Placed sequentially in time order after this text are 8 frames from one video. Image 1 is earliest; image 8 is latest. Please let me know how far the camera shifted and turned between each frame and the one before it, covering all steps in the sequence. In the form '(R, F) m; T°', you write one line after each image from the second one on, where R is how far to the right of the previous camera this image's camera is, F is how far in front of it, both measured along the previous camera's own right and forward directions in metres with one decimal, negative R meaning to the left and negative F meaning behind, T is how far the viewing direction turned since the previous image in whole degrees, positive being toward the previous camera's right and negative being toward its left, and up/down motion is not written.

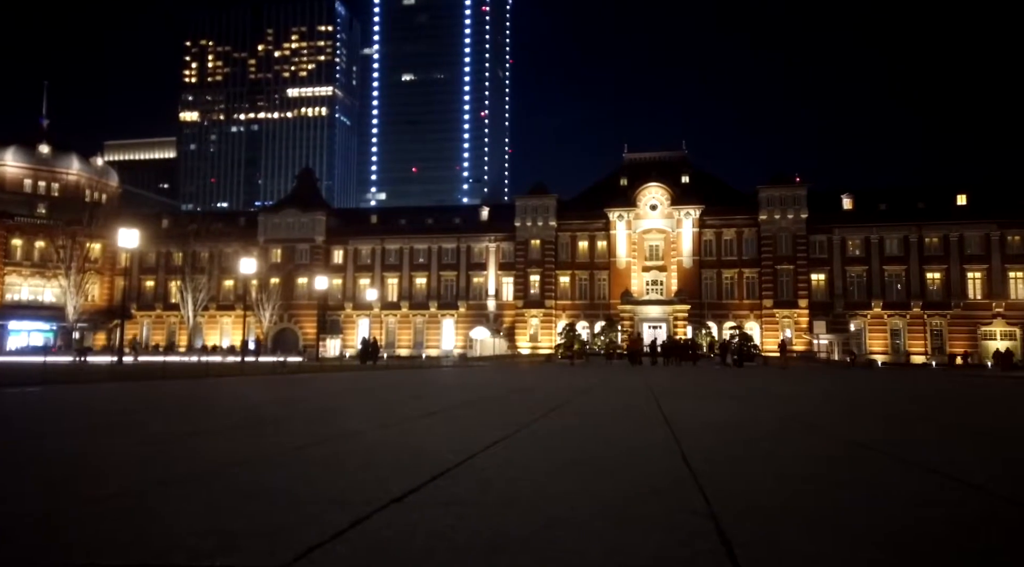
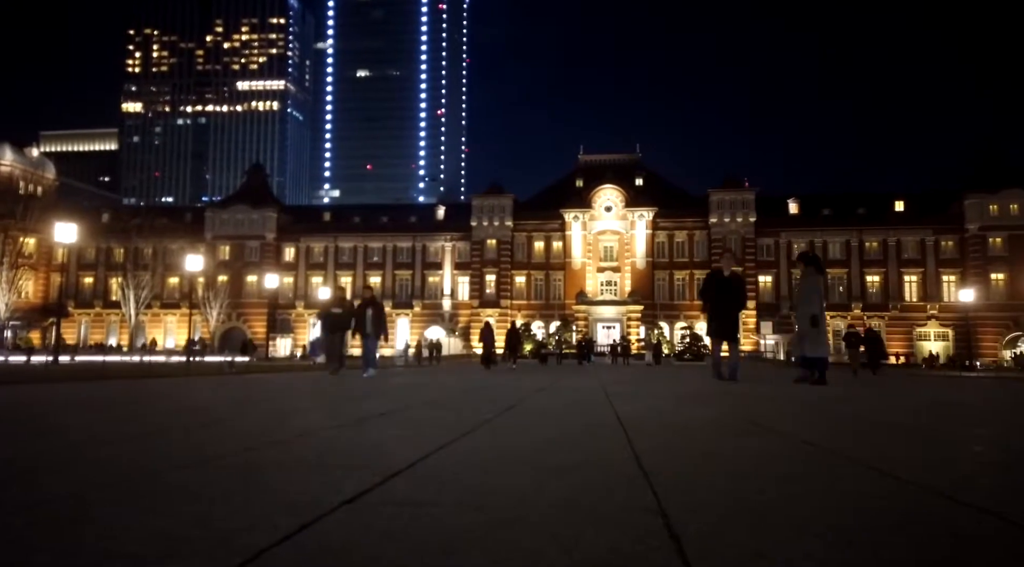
(-0.4, -0.1) m; +4°
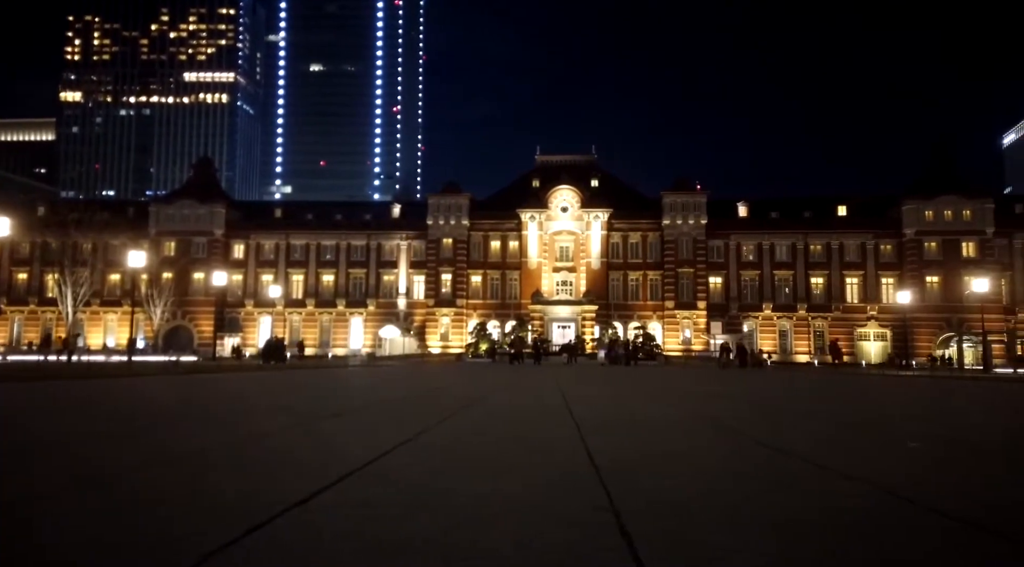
(-0.4, -0.1) m; +4°
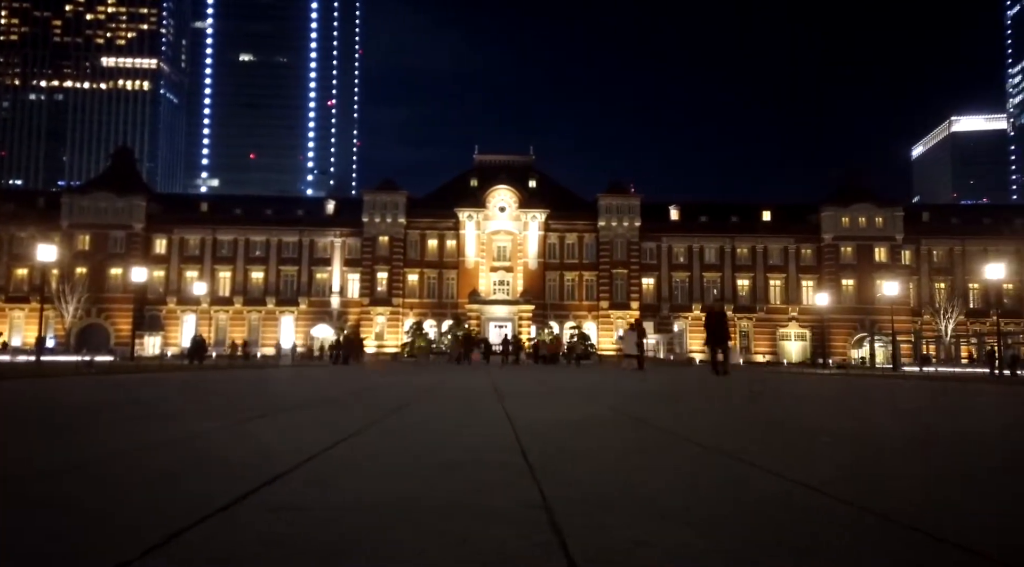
(-0.6, 0.0) m; +6°
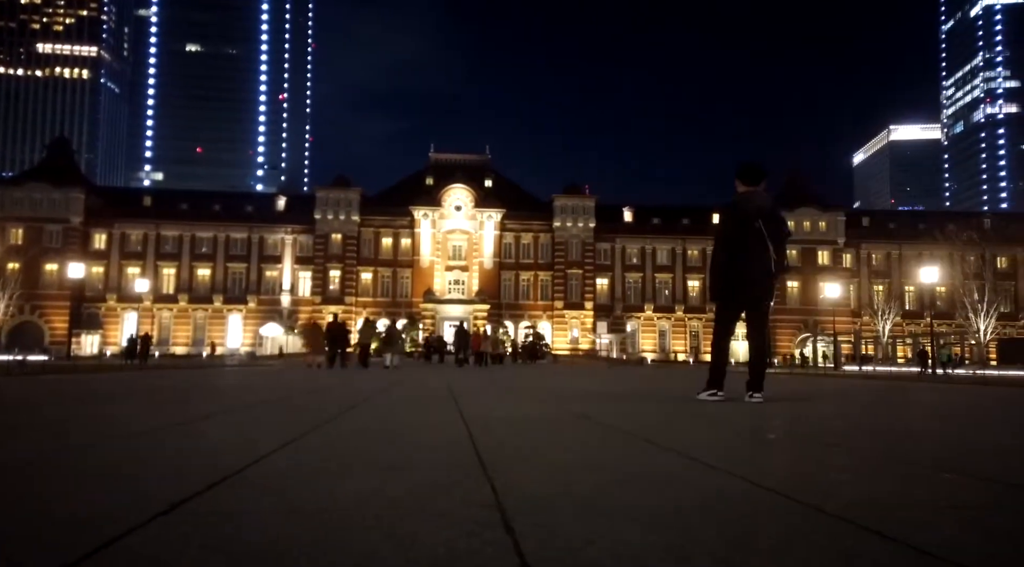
(-0.4, 0.0) m; +4°
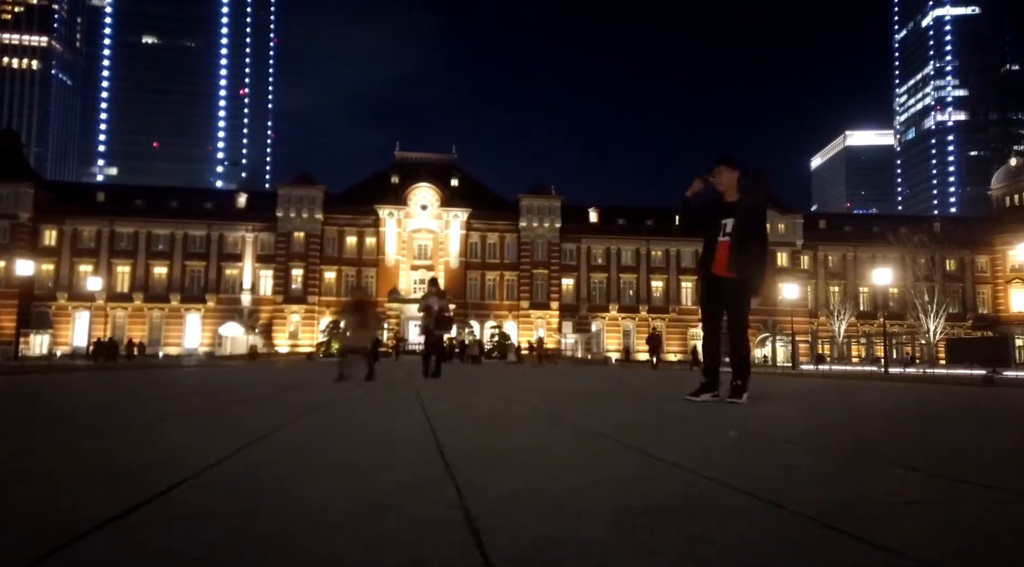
(-0.3, 0.0) m; +3°
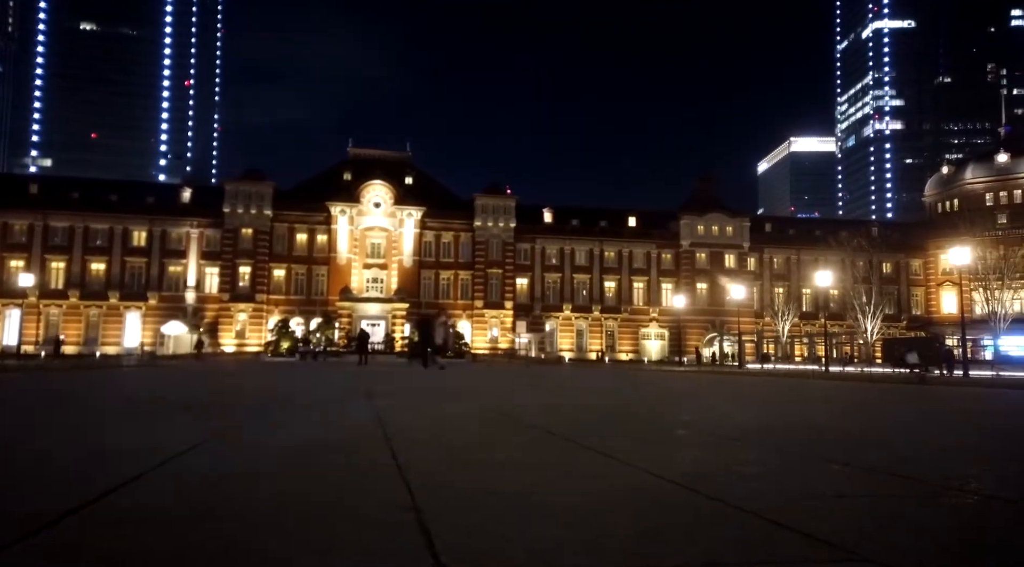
(-0.4, +0.1) m; +4°
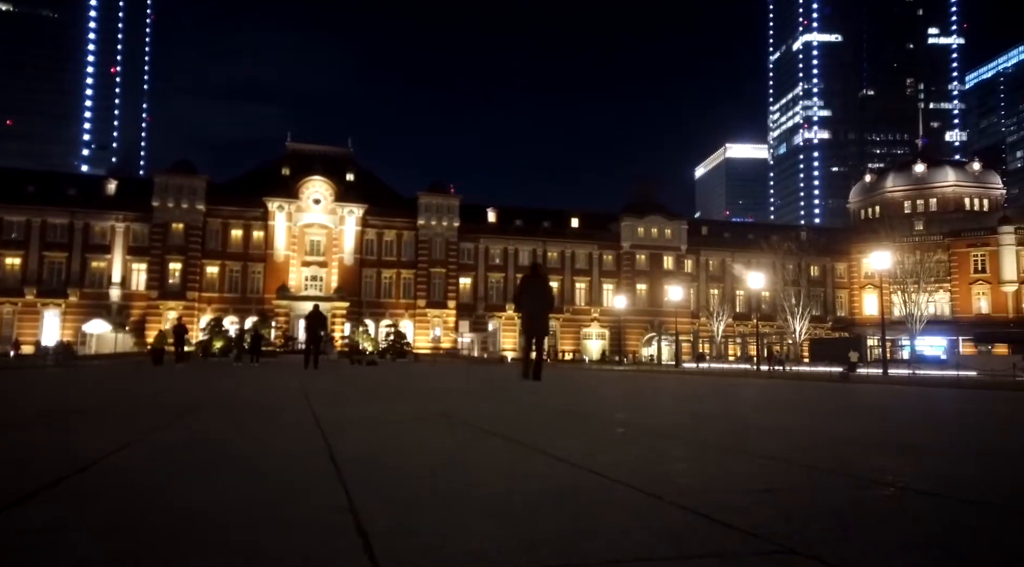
(-0.5, +0.2) m; +5°
